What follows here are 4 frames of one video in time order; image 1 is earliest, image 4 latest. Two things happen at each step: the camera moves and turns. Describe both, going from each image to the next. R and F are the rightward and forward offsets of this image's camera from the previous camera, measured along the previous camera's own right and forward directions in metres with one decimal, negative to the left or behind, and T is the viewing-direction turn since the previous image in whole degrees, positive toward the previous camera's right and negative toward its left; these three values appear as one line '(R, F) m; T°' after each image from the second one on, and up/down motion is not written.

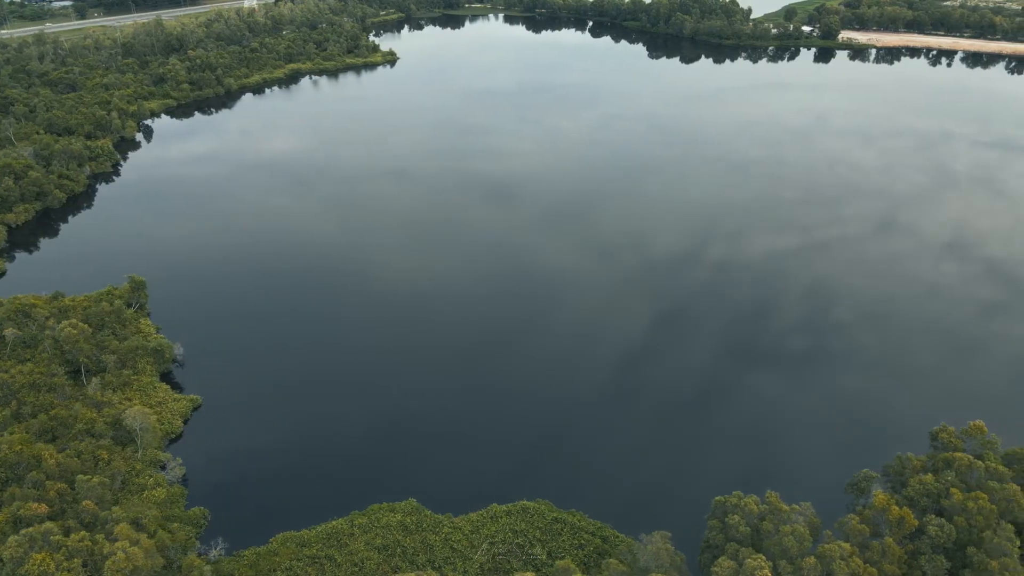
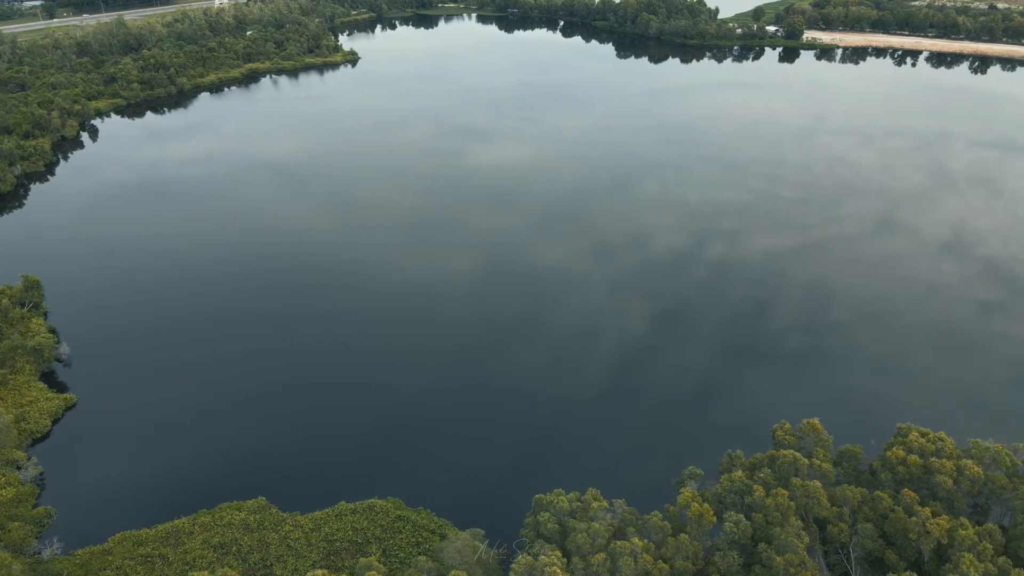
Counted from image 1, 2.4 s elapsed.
(+5.3, 0.0) m; 0°
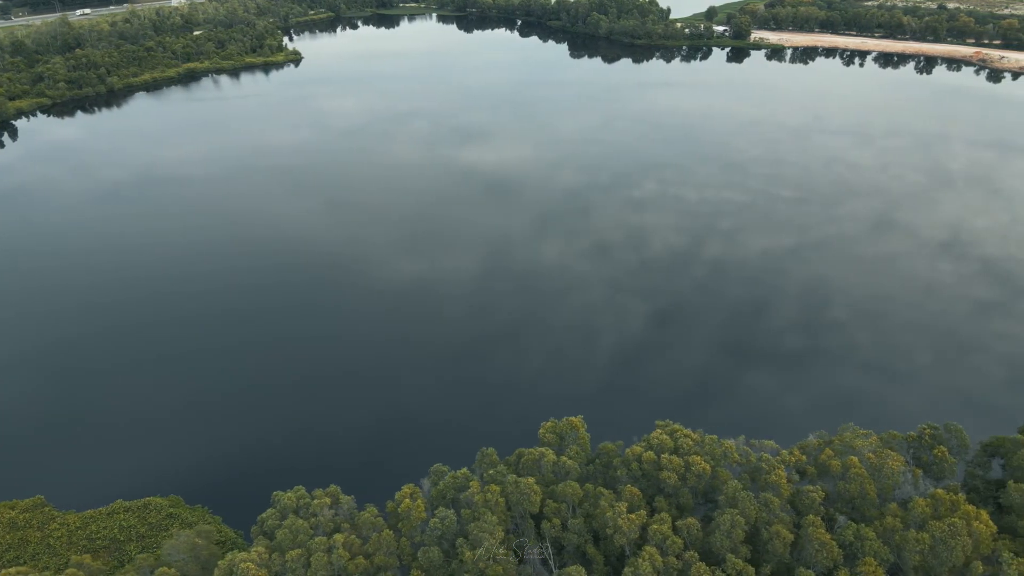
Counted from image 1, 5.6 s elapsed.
(+7.8, -0.2) m; 0°
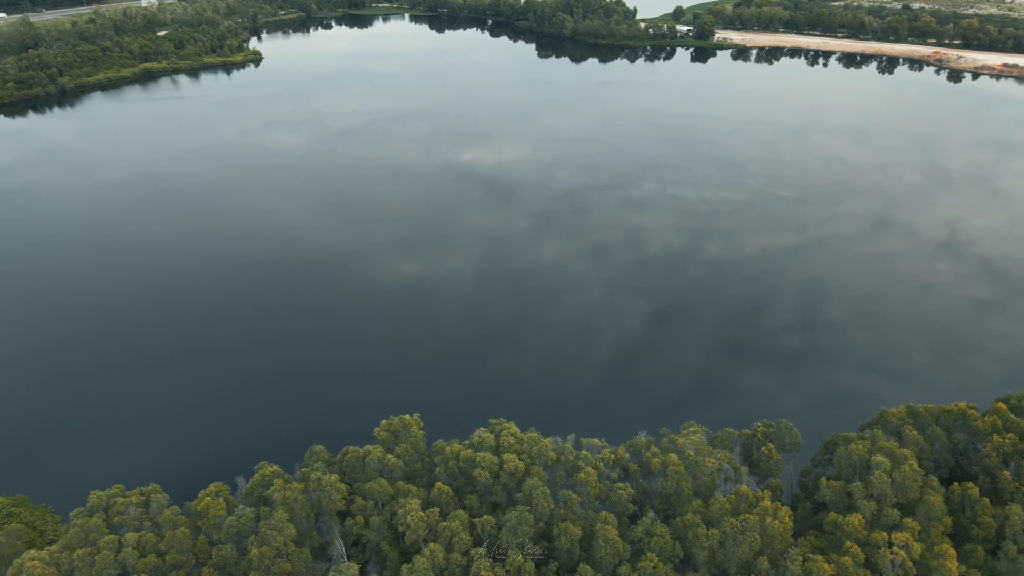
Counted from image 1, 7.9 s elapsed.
(+5.5, -0.1) m; 0°
